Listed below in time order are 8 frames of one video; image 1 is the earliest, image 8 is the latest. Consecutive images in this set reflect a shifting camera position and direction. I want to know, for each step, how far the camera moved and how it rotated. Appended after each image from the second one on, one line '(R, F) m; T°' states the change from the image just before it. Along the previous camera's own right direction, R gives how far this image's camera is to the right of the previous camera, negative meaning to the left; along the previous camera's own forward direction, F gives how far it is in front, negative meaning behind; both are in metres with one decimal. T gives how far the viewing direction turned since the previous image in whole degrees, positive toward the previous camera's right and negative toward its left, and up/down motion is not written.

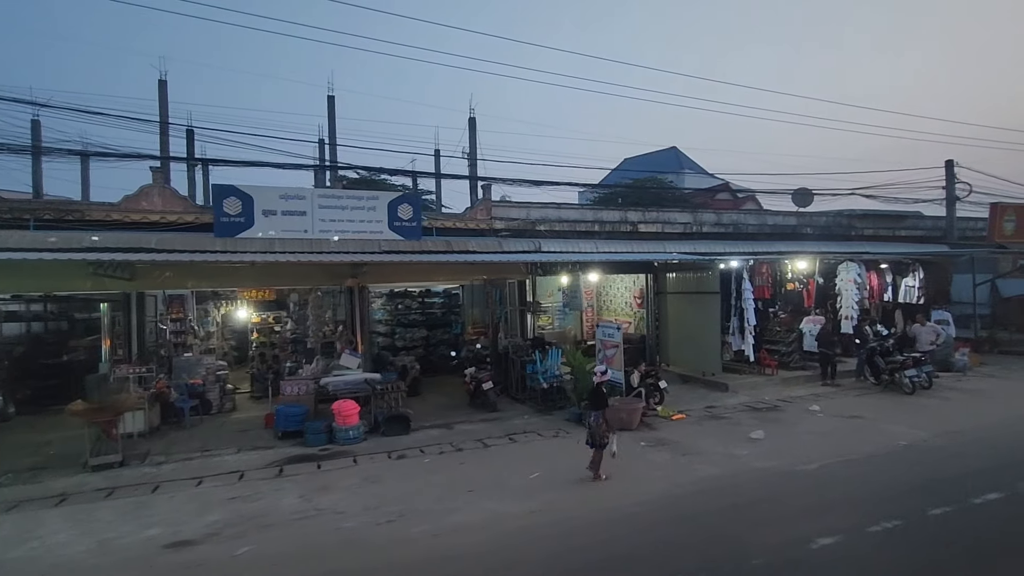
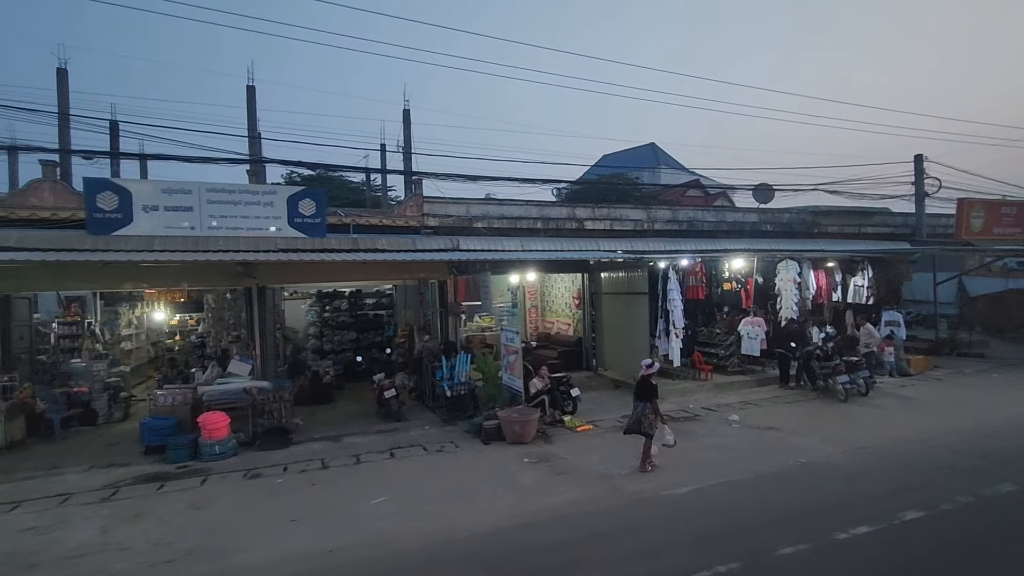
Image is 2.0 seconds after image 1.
(+1.9, +0.8) m; 0°
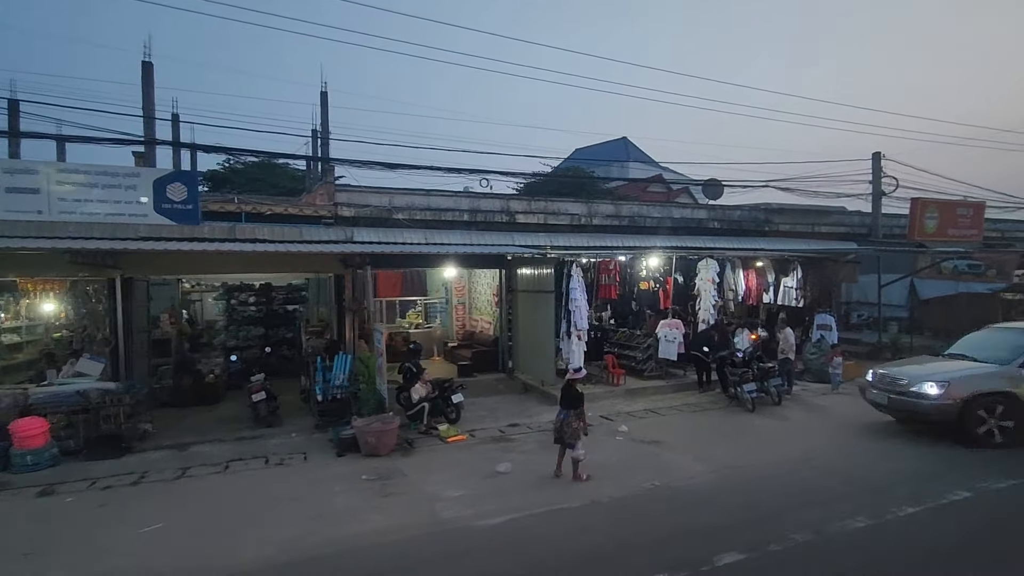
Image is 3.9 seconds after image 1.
(+2.0, +0.8) m; +1°
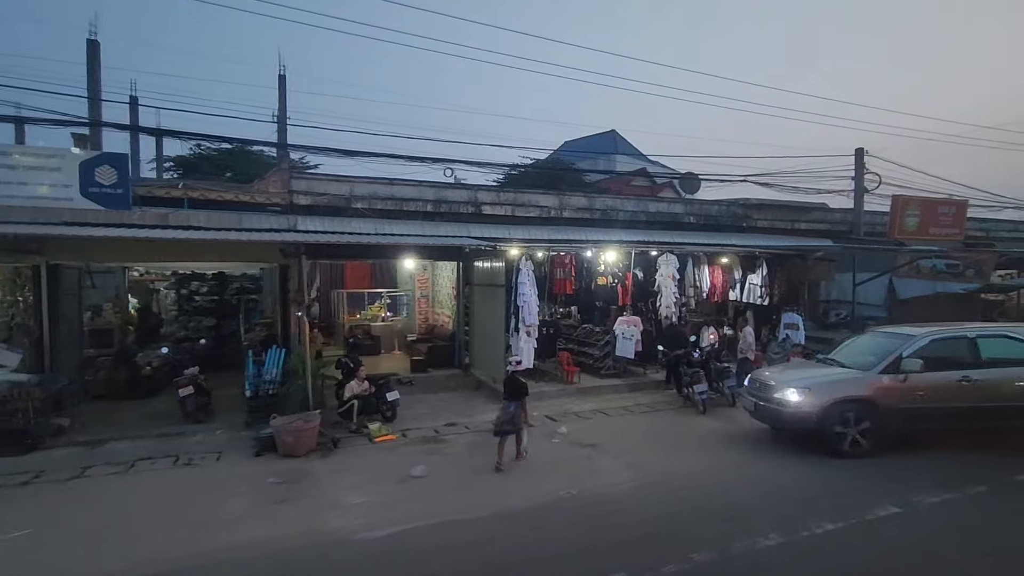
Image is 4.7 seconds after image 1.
(+1.0, +0.4) m; 0°
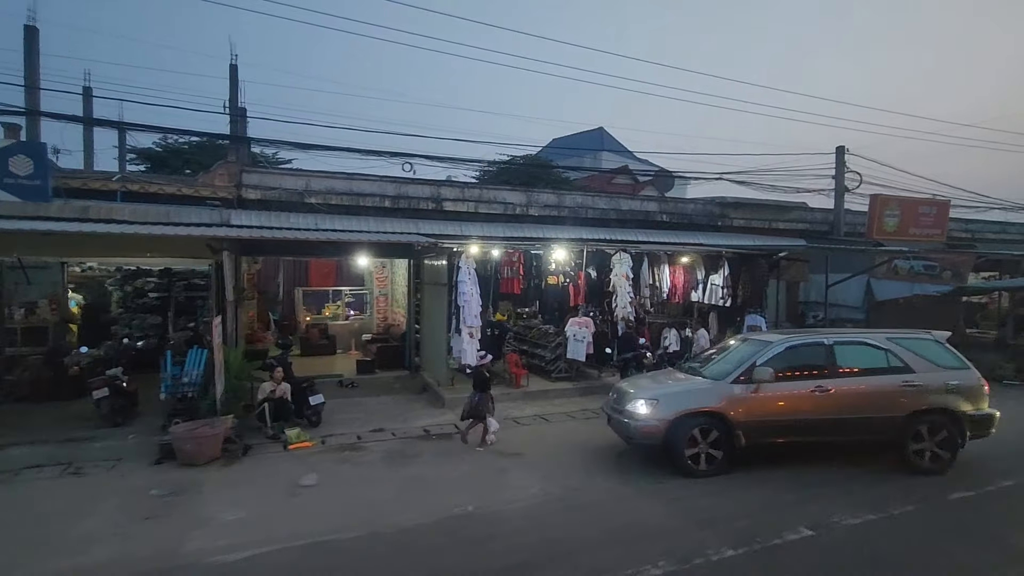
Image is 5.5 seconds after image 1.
(+1.1, +0.5) m; 0°
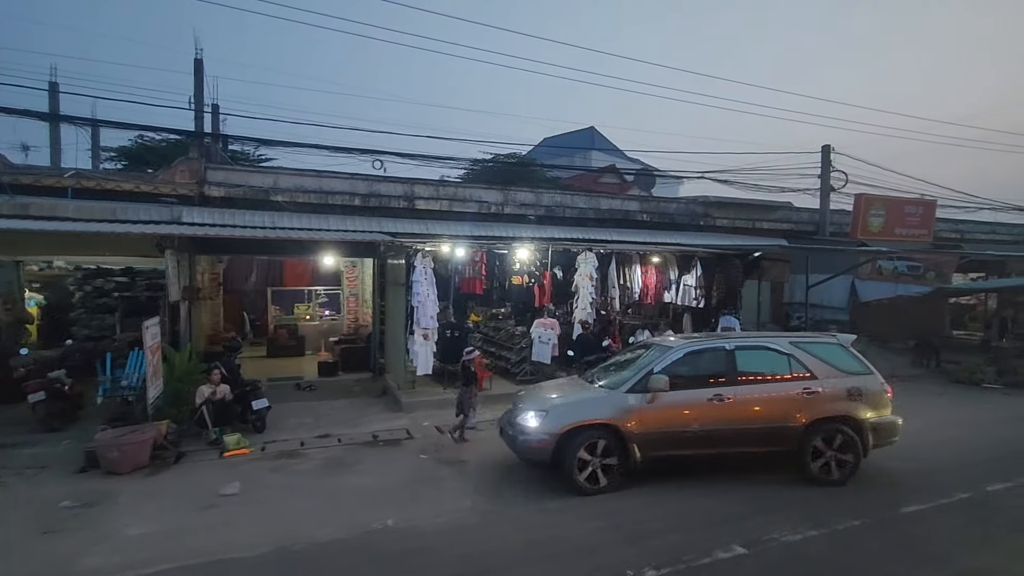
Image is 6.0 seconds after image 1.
(+0.7, +0.3) m; 0°
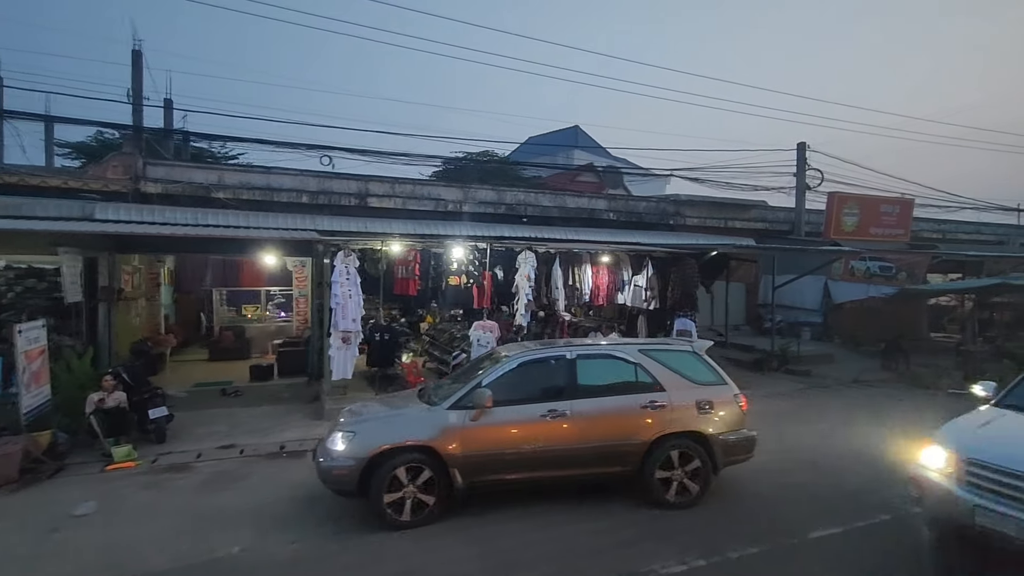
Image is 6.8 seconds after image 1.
(+1.2, +0.5) m; 0°
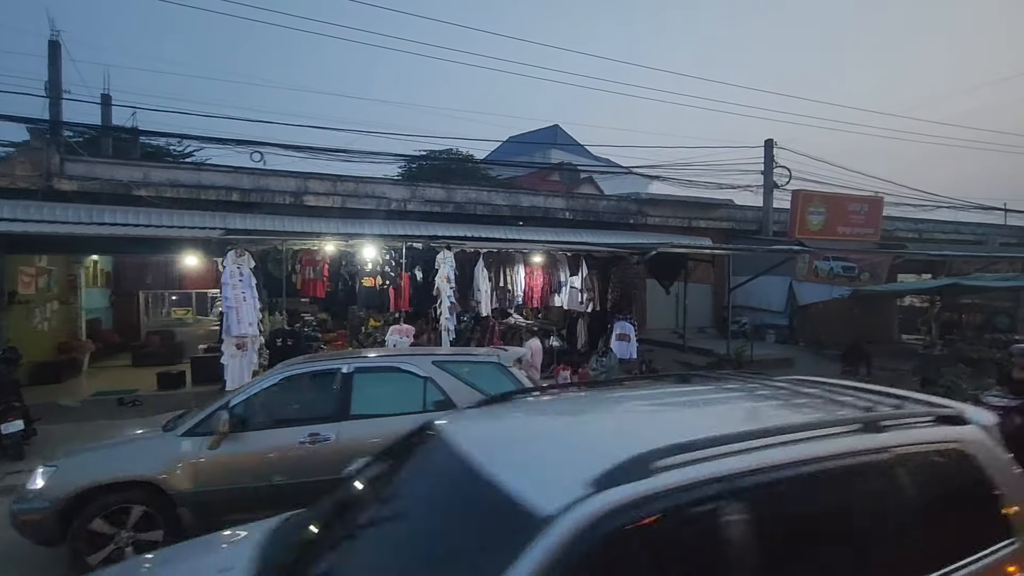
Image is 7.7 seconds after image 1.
(+1.4, +0.6) m; 0°
